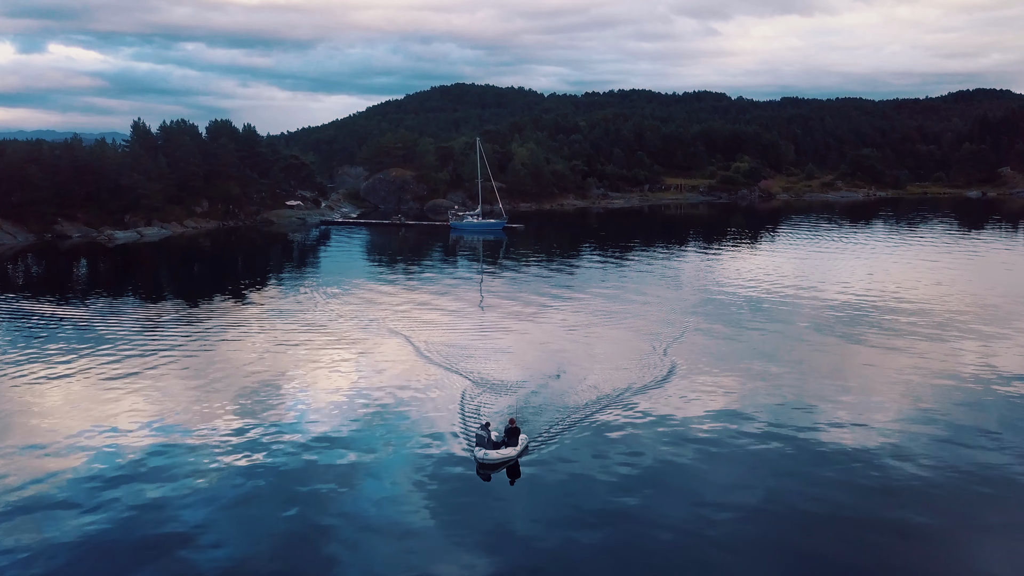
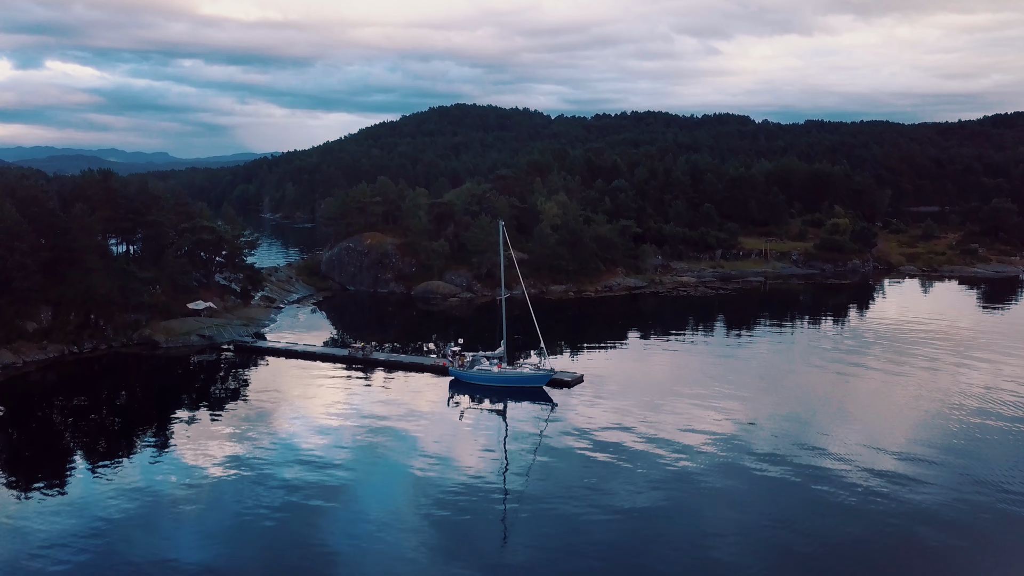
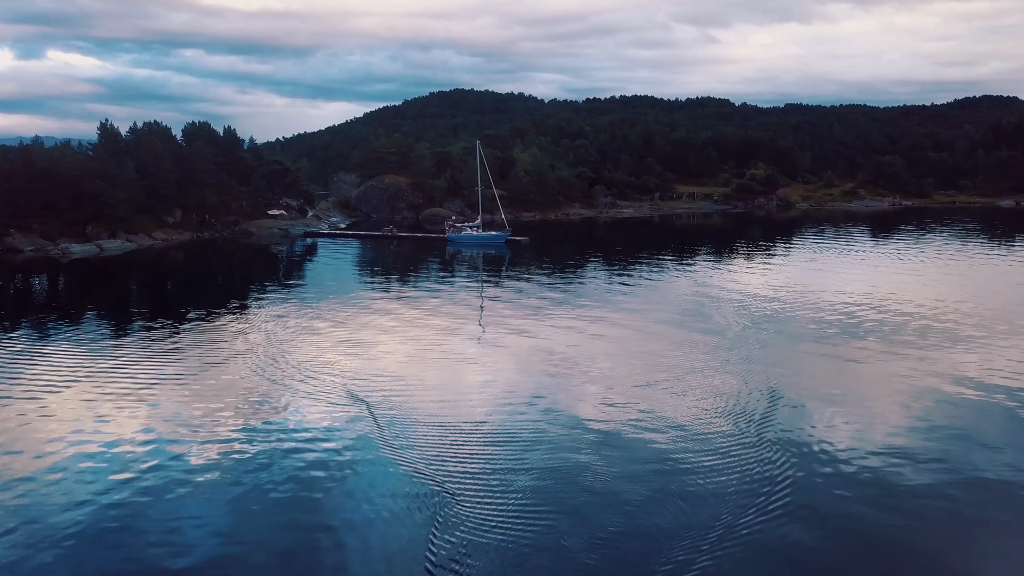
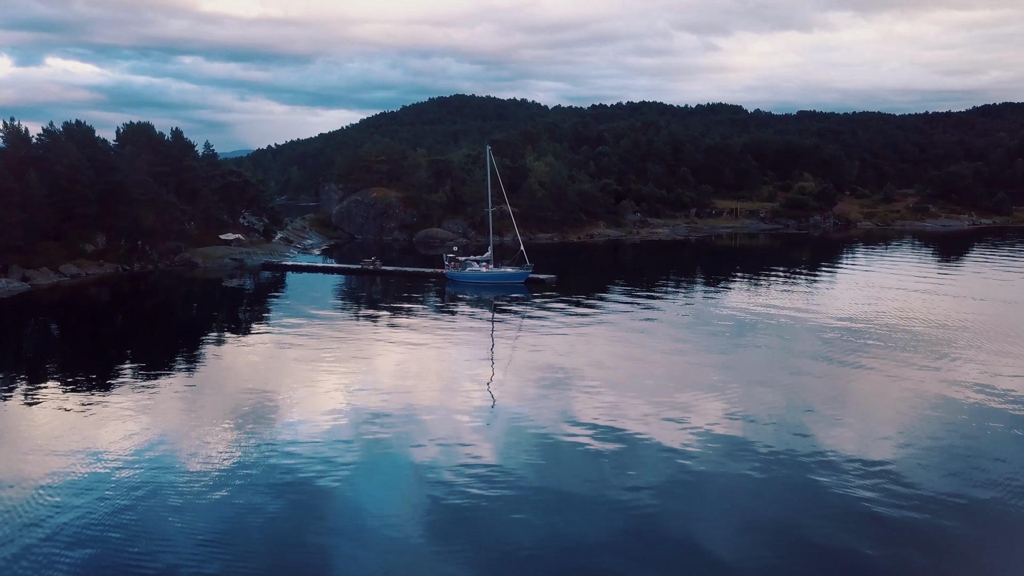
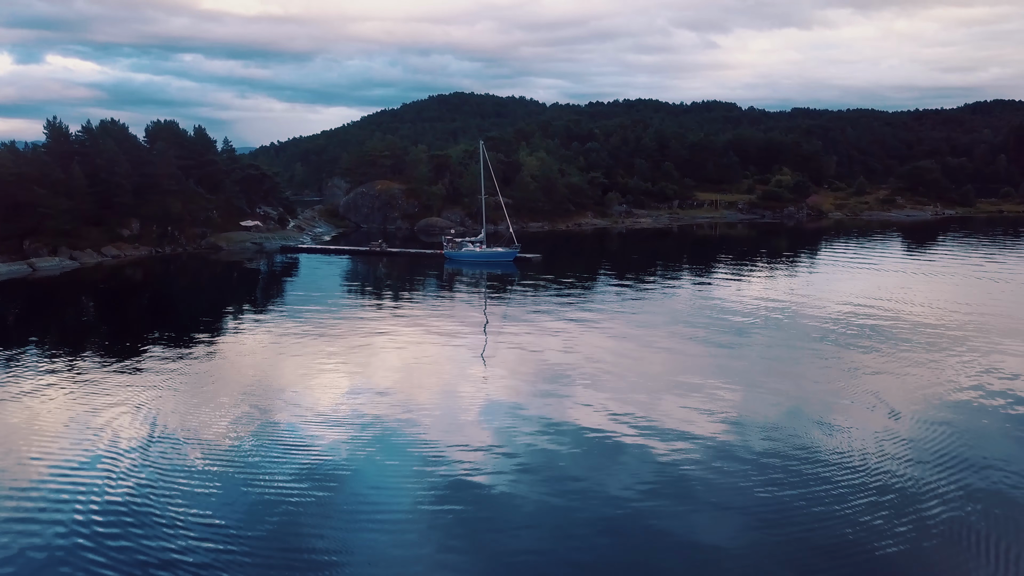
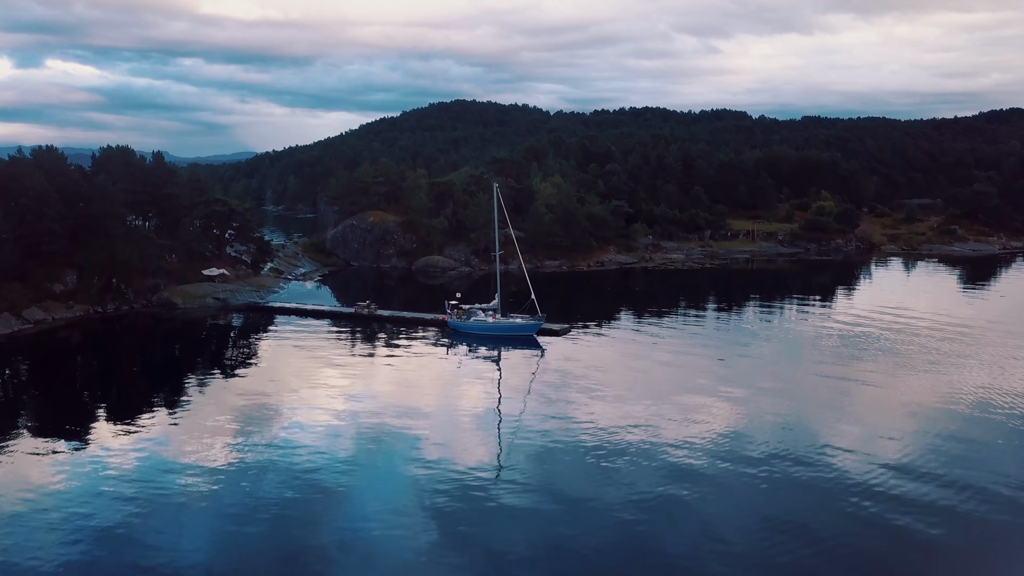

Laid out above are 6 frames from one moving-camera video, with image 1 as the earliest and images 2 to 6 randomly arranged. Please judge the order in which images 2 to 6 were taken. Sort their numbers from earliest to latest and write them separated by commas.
3, 5, 4, 6, 2
